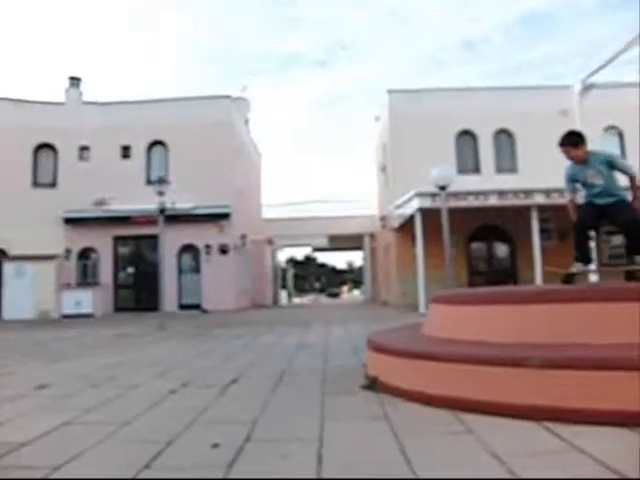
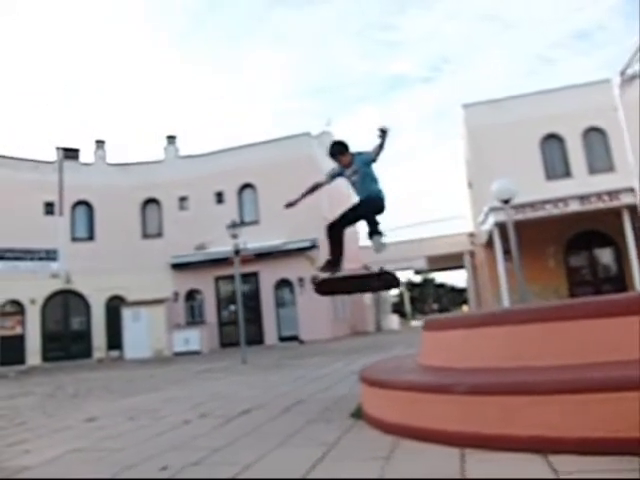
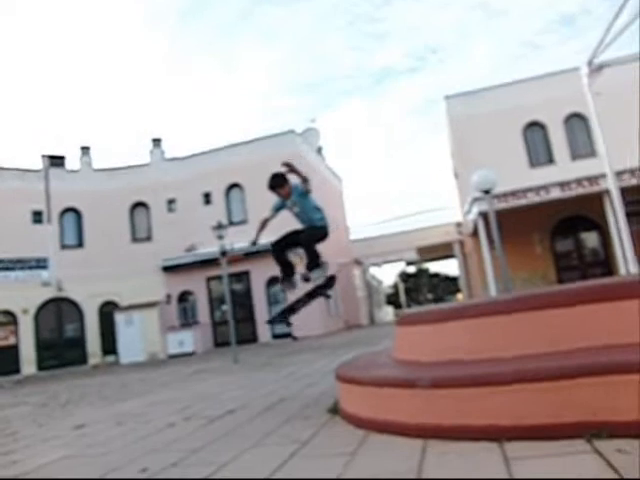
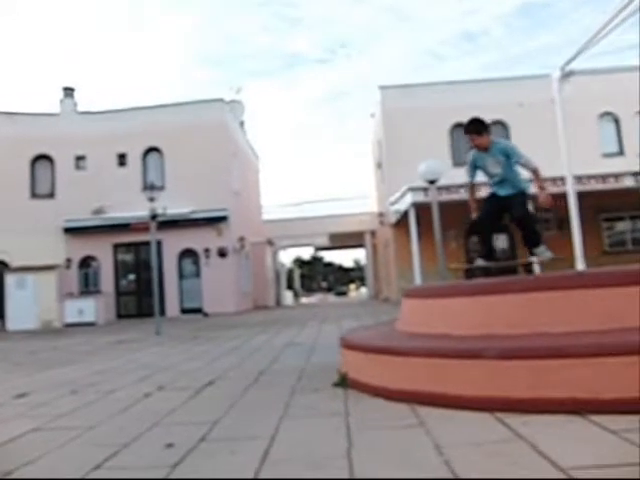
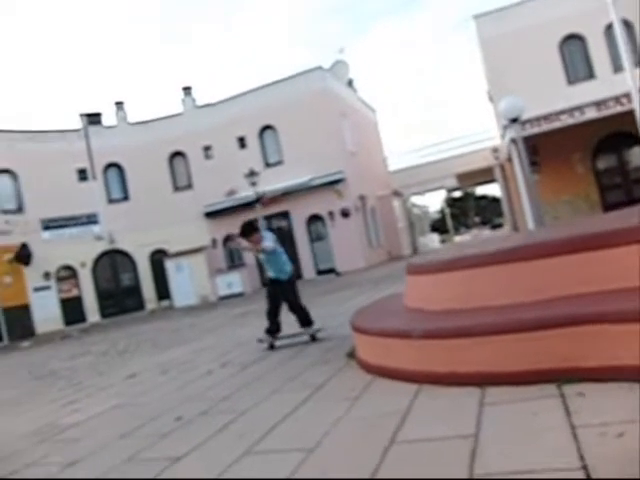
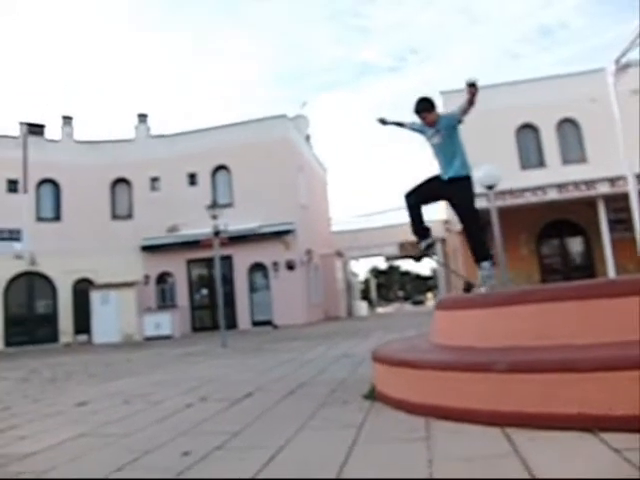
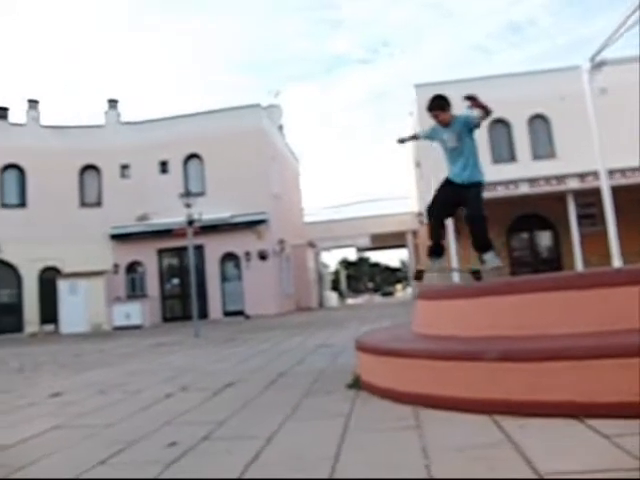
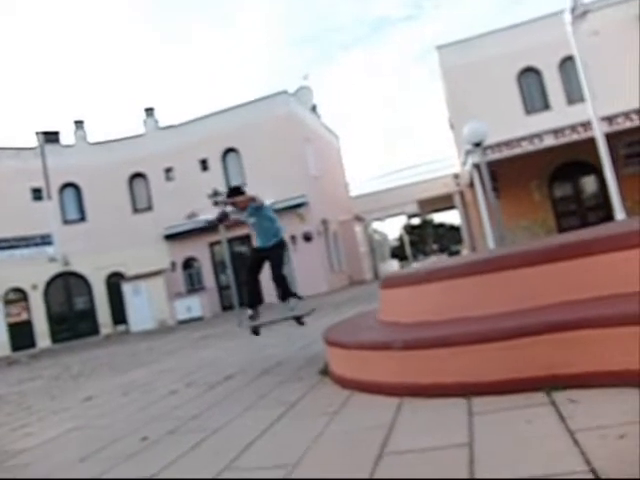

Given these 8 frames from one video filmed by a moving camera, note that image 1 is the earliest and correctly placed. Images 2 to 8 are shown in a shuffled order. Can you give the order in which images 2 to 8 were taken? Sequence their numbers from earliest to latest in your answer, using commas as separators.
4, 7, 6, 2, 3, 8, 5
